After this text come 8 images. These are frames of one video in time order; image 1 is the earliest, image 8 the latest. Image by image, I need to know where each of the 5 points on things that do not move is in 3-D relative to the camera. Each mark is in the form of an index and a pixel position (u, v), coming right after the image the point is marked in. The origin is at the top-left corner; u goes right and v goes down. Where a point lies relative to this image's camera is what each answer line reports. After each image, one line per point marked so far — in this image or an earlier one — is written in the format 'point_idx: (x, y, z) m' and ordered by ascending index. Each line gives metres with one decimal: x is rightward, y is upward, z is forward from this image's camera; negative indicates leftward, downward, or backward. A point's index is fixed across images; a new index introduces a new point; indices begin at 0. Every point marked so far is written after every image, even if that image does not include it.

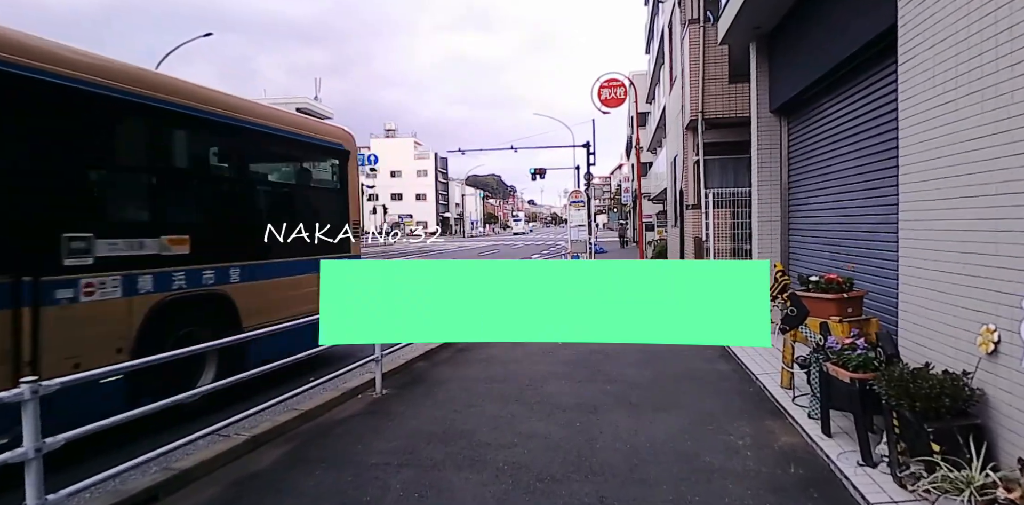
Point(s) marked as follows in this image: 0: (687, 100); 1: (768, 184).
0: (+3.8, +3.3, +12.2) m
1: (+3.6, +0.9, +8.0) m
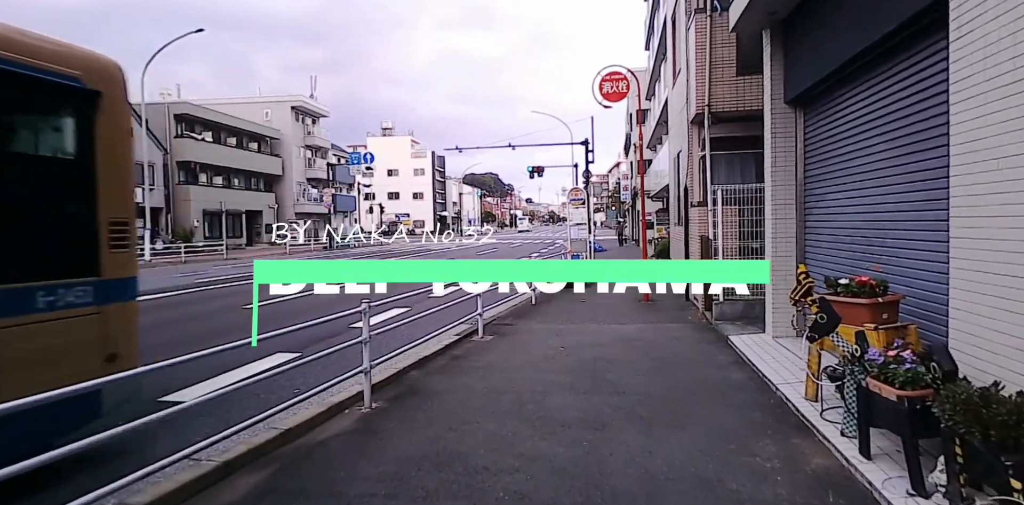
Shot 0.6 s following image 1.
0: (+3.7, +3.3, +11.7) m
1: (+3.6, +1.0, +7.5) m
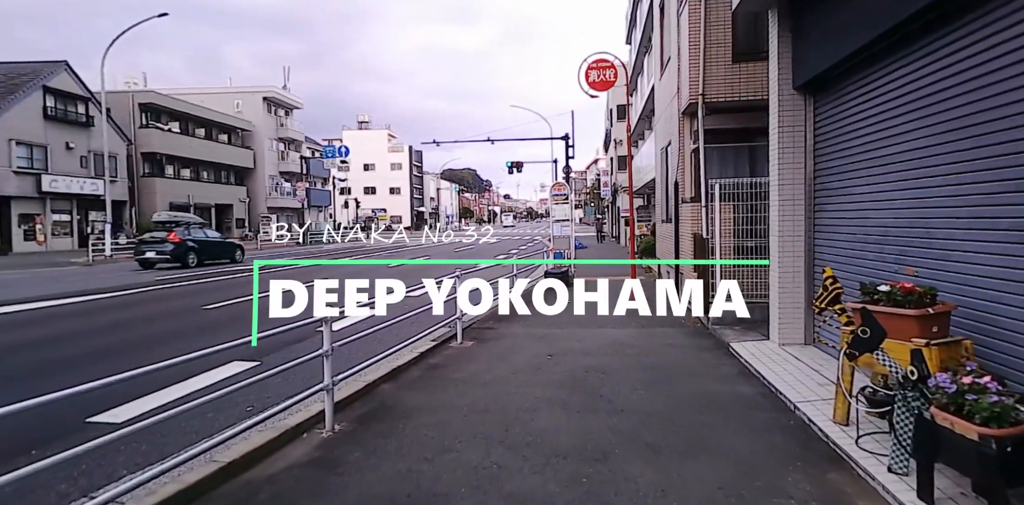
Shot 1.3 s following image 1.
0: (+3.4, +3.3, +11.1) m
1: (+3.4, +1.0, +6.9) m
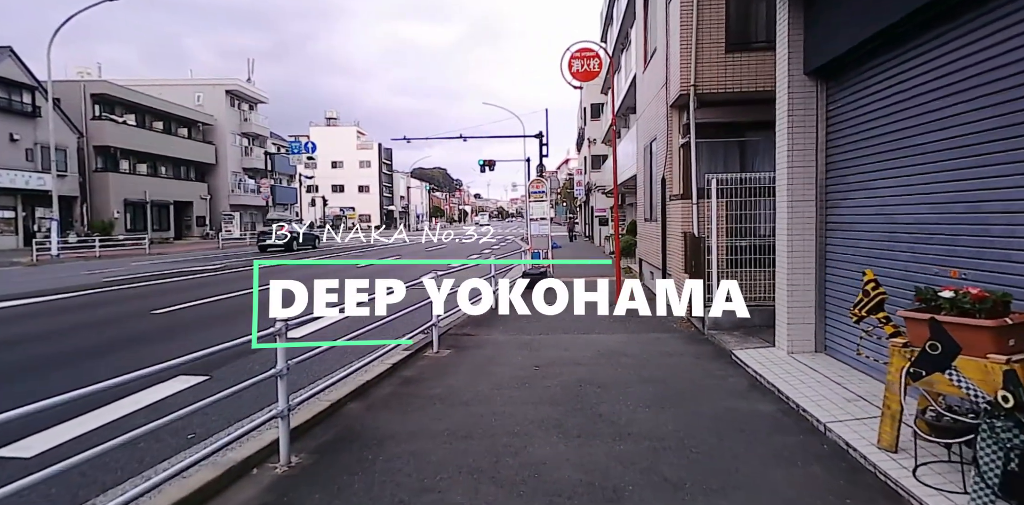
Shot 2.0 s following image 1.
0: (+3.0, +3.3, +10.5) m
1: (+3.2, +1.0, +6.3) m
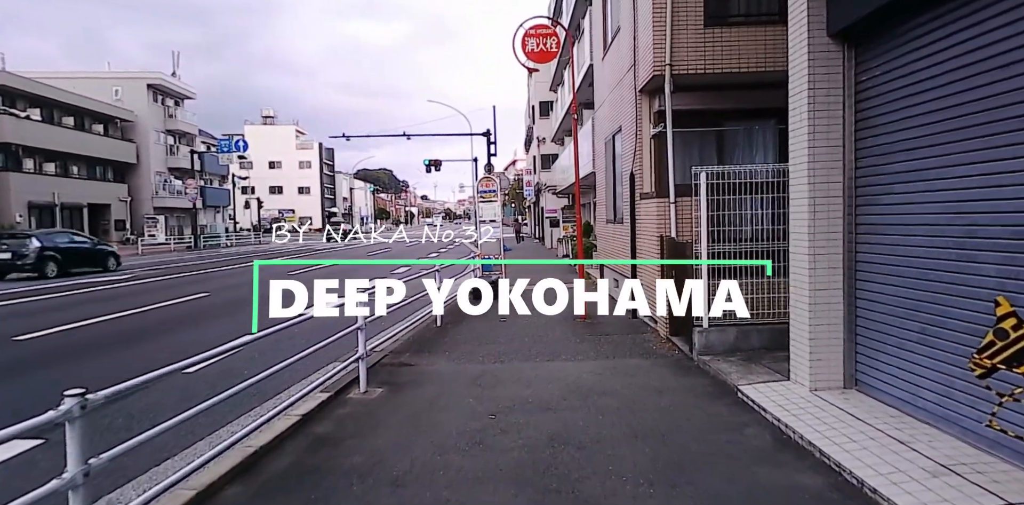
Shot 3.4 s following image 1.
0: (+2.1, +3.2, +9.1) m
1: (+2.8, +0.9, +5.0) m
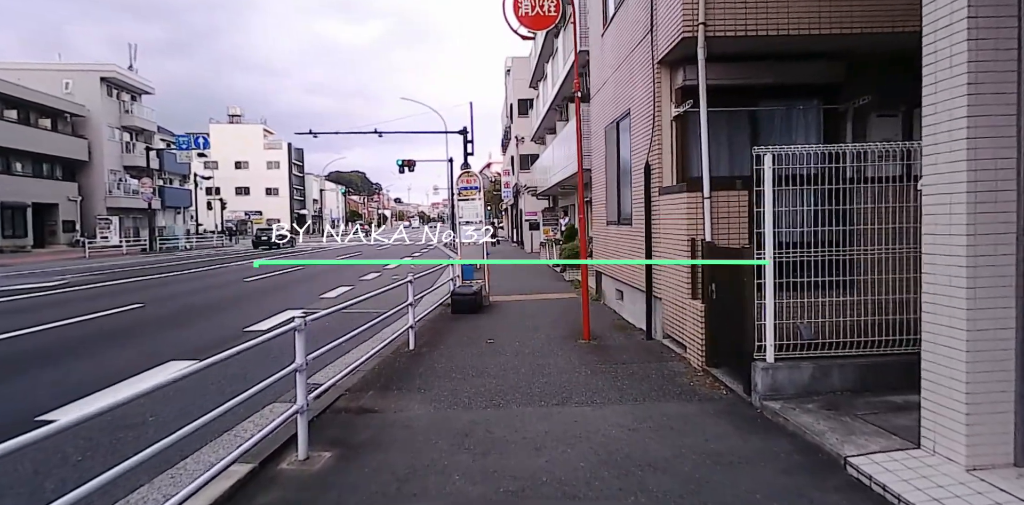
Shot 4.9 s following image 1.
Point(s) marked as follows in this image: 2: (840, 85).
0: (+2.0, +3.1, +7.5) m
1: (+2.8, +0.8, +3.4) m
2: (+4.4, +2.3, +7.5) m
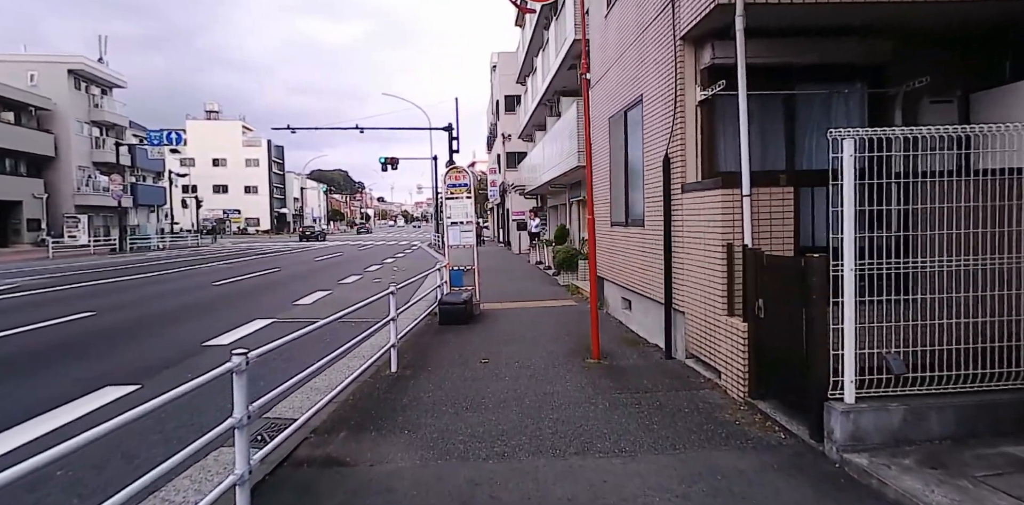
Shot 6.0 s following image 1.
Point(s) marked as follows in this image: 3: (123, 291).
0: (+2.0, +3.1, +6.5) m
1: (+2.9, +0.7, +2.4) m
2: (+4.4, +2.2, +6.6) m
3: (-12.9, -1.3, +18.7) m
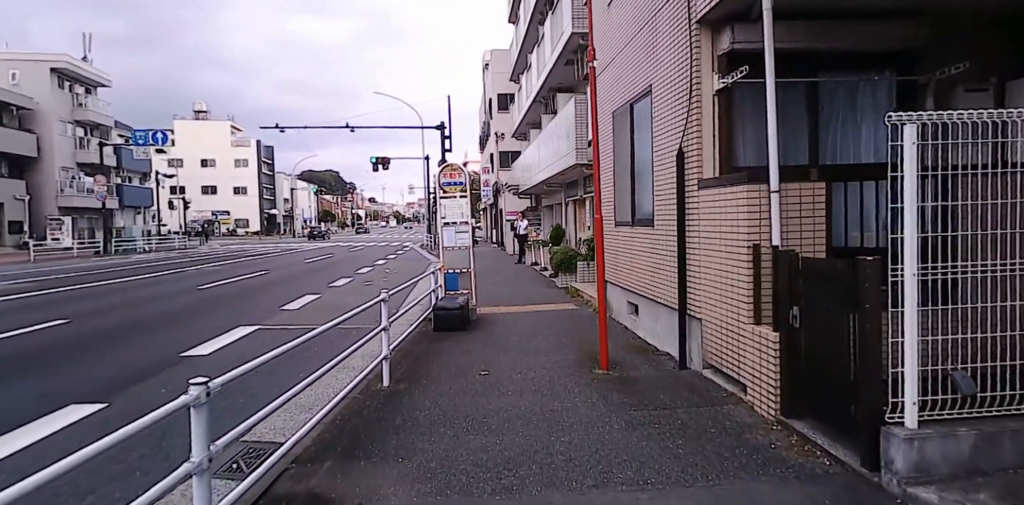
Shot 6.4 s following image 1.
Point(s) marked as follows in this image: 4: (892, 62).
0: (+2.0, +3.0, +5.9) m
1: (+3.0, +0.7, +1.9) m
2: (+4.4, +2.2, +6.1) m
3: (-13.1, -1.4, +18.0) m
4: (+4.2, +2.1, +6.1) m
